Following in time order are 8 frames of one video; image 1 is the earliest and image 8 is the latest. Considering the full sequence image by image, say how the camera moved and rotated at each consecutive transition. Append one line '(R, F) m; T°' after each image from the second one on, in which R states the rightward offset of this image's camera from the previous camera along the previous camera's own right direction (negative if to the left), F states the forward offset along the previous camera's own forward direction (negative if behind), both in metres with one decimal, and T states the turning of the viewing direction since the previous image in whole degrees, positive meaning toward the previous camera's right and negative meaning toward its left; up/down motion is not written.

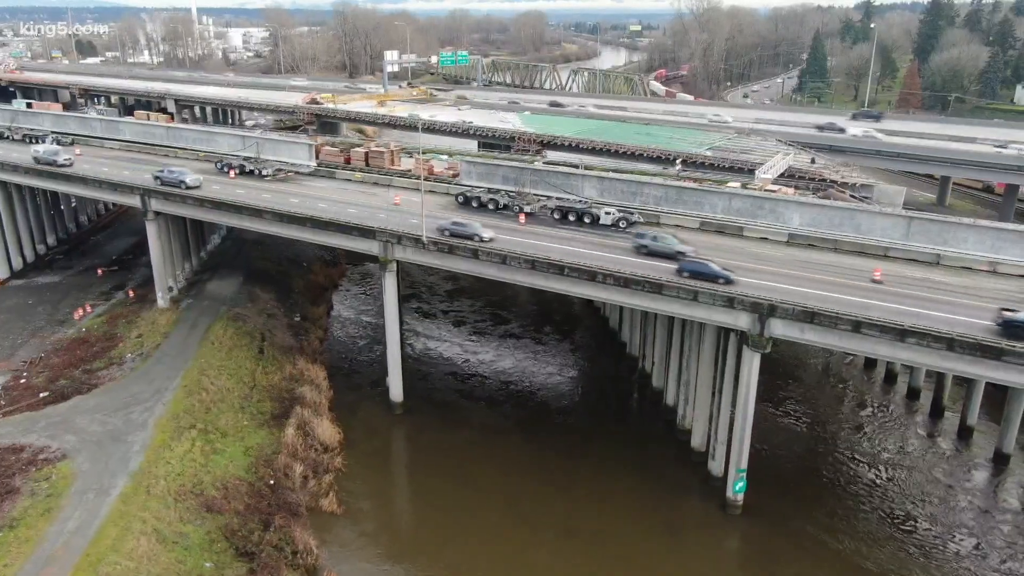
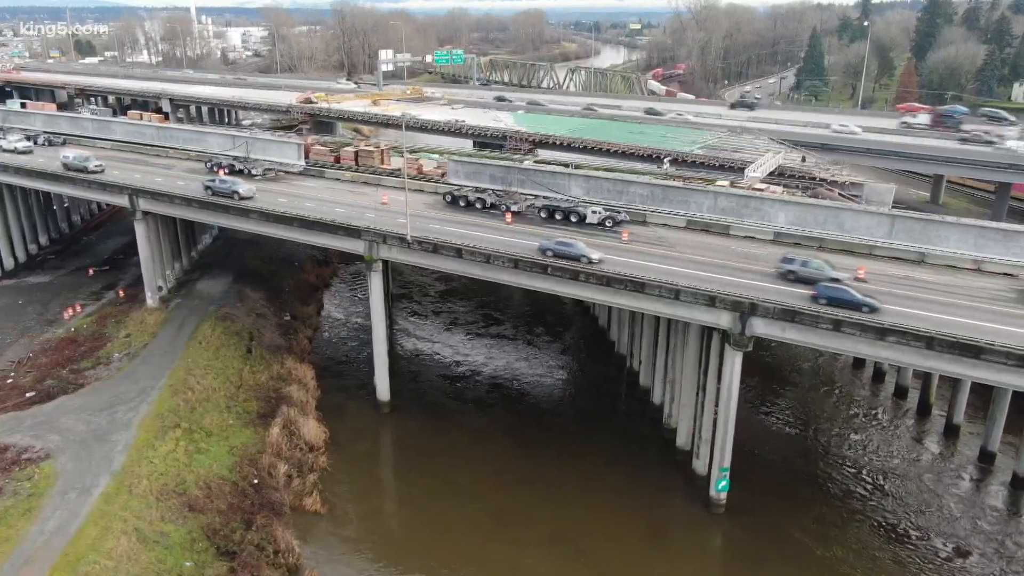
(+0.6, 0.0) m; 0°
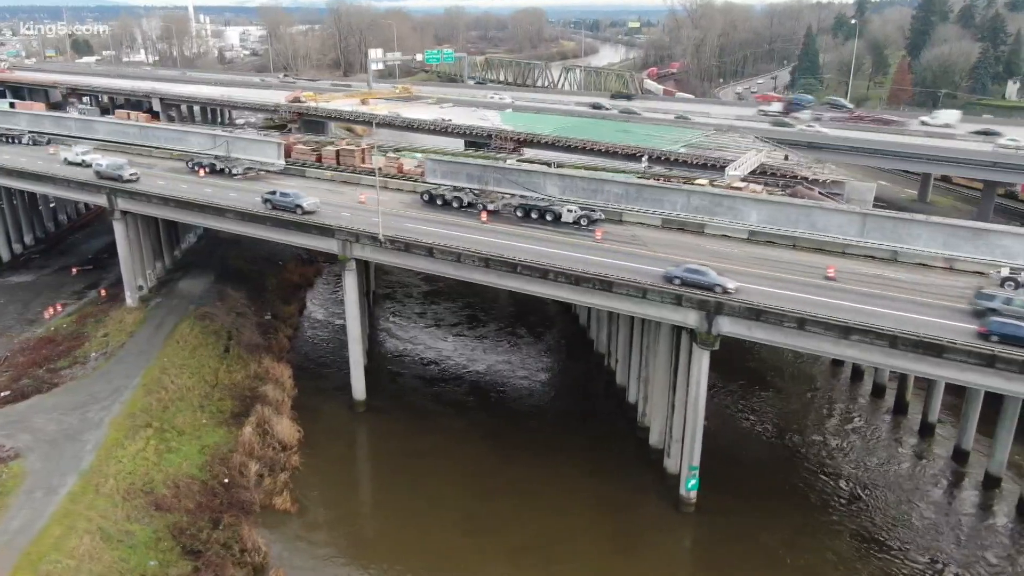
(+1.1, 0.0) m; 0°
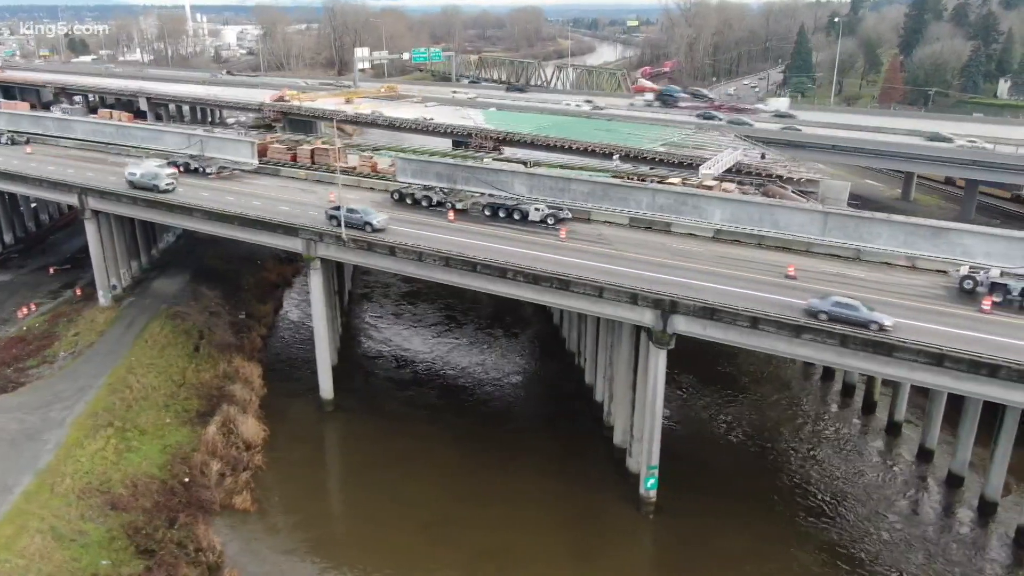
(+1.4, 0.0) m; 0°
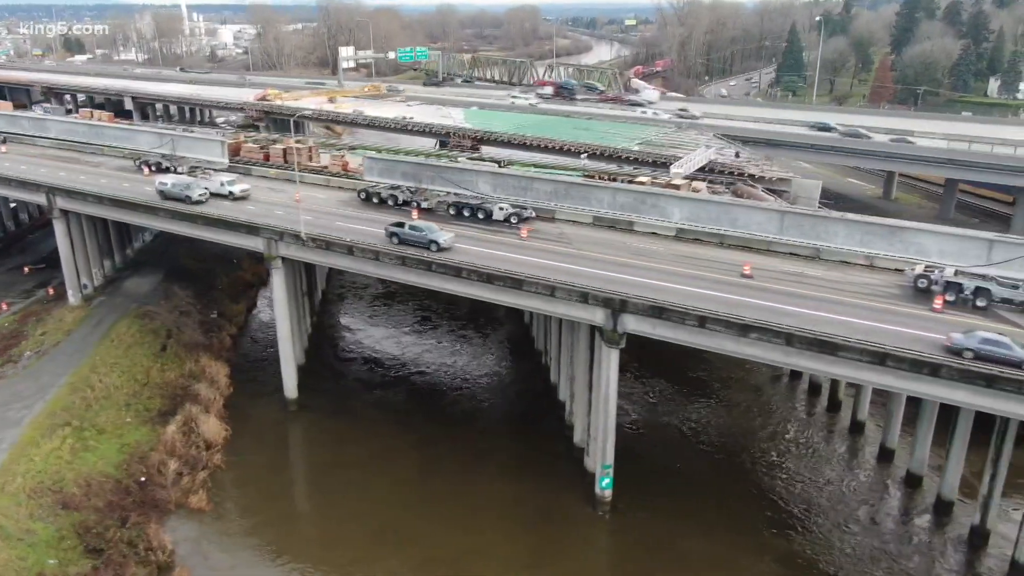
(+1.5, 0.0) m; 0°
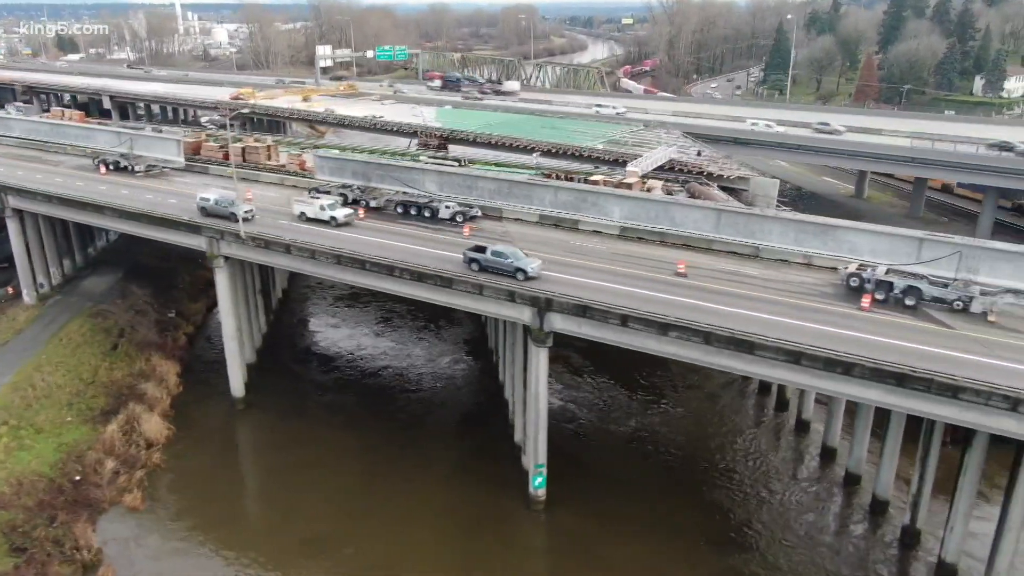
(+2.3, +0.1) m; 0°
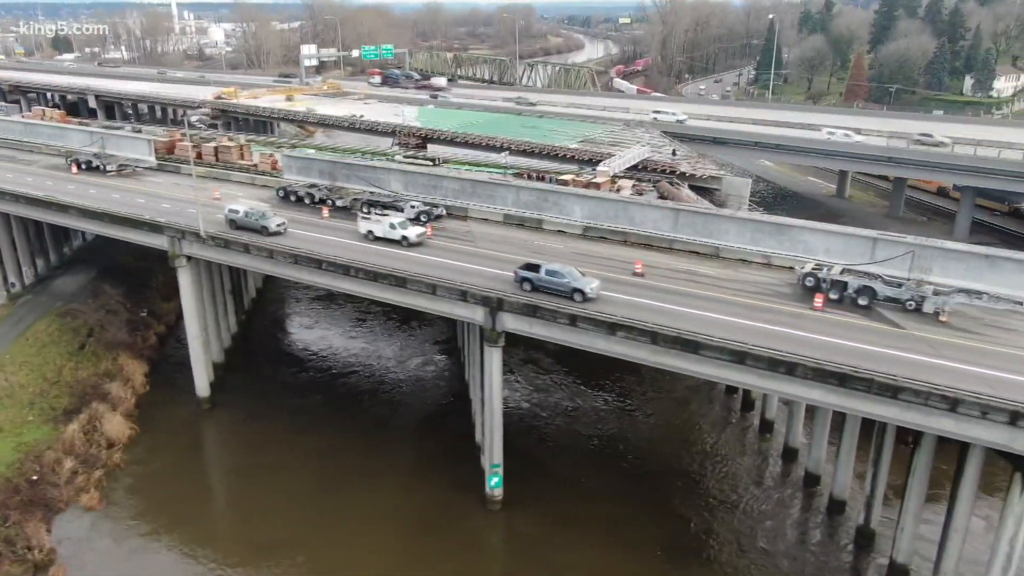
(+1.5, 0.0) m; 0°
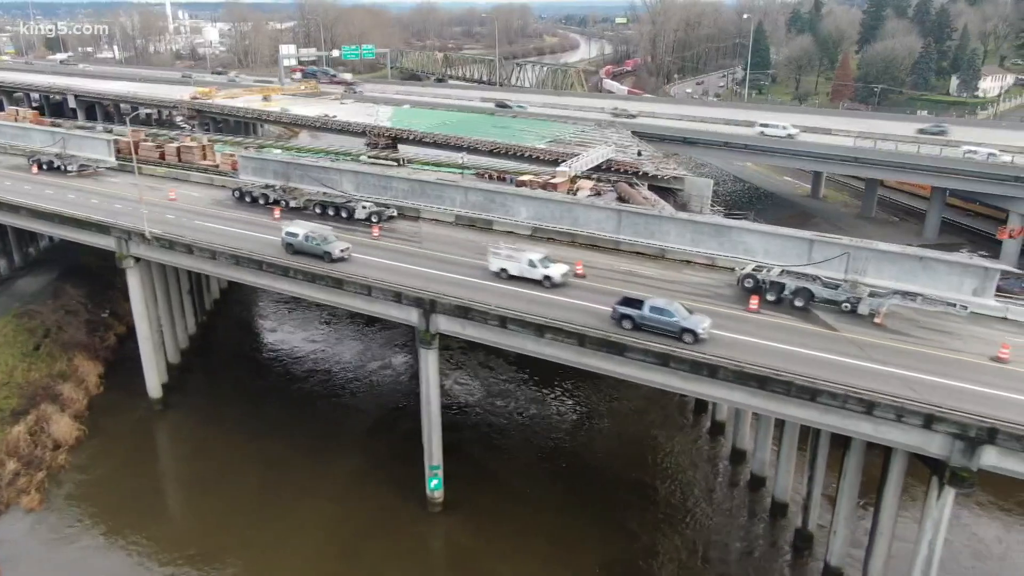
(+2.0, +0.1) m; 0°
